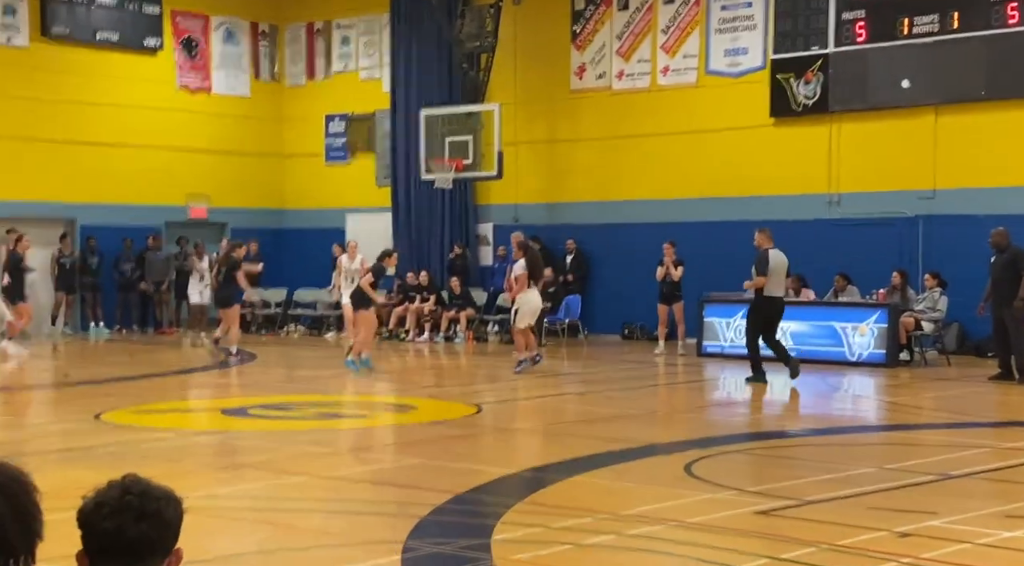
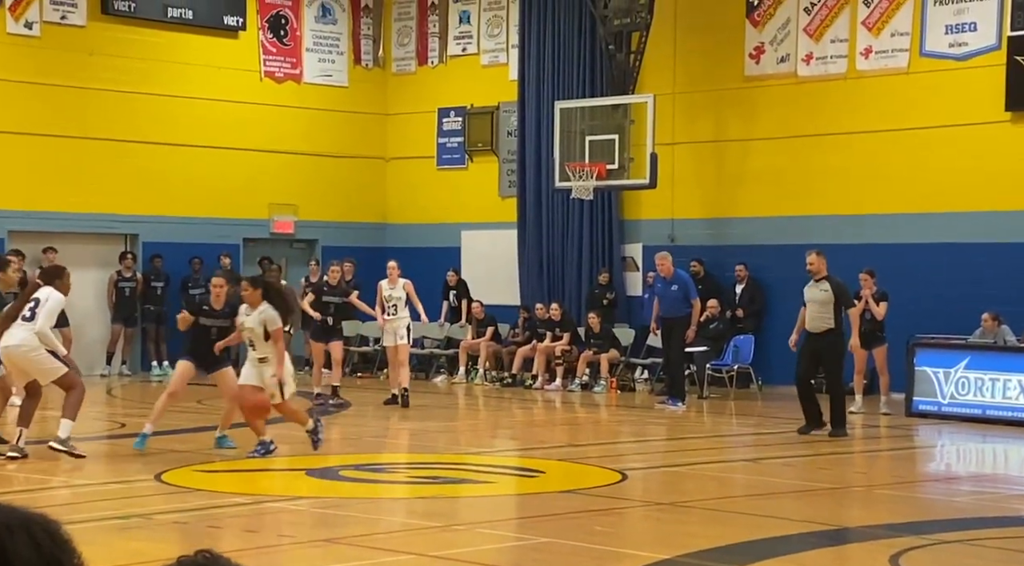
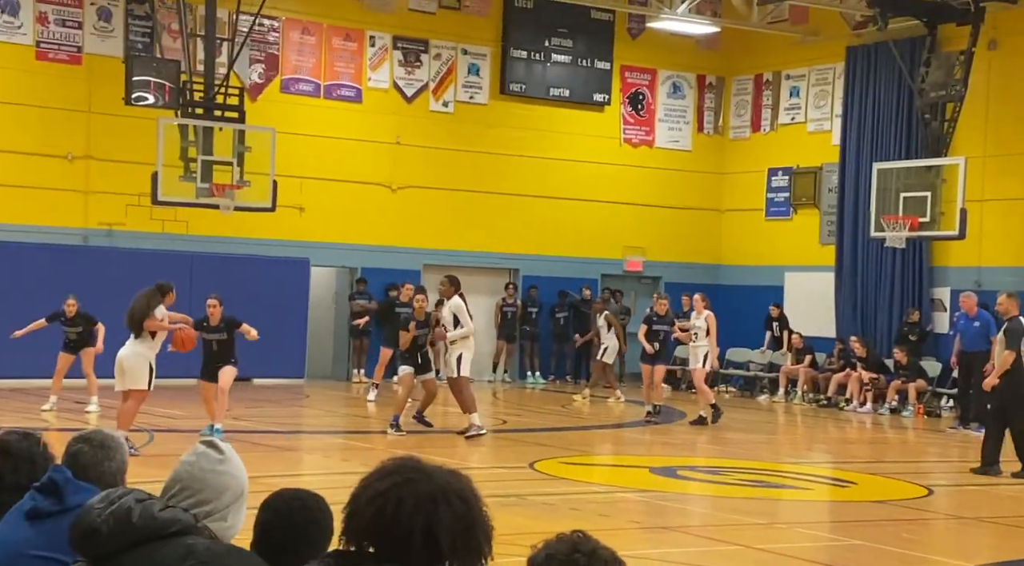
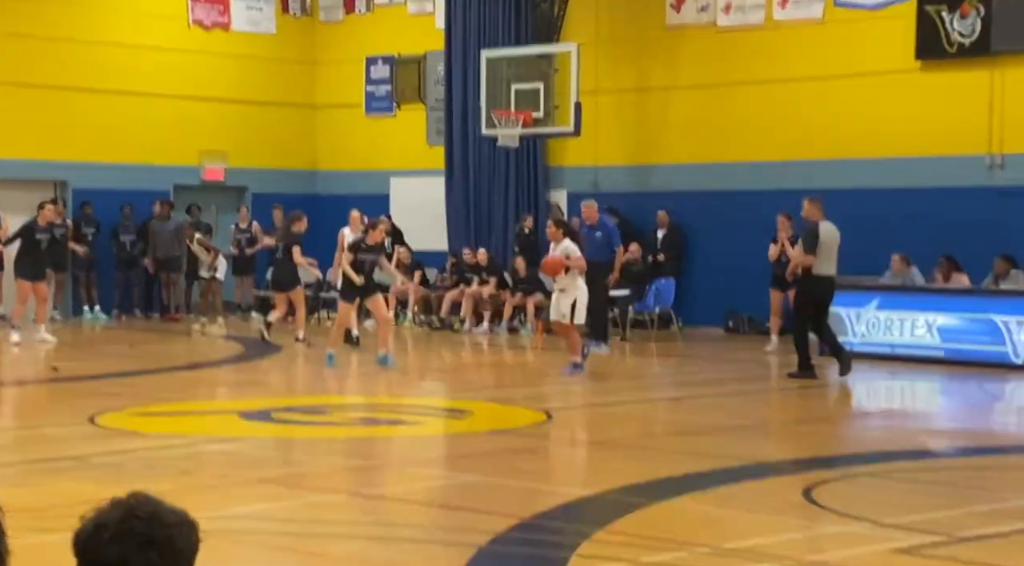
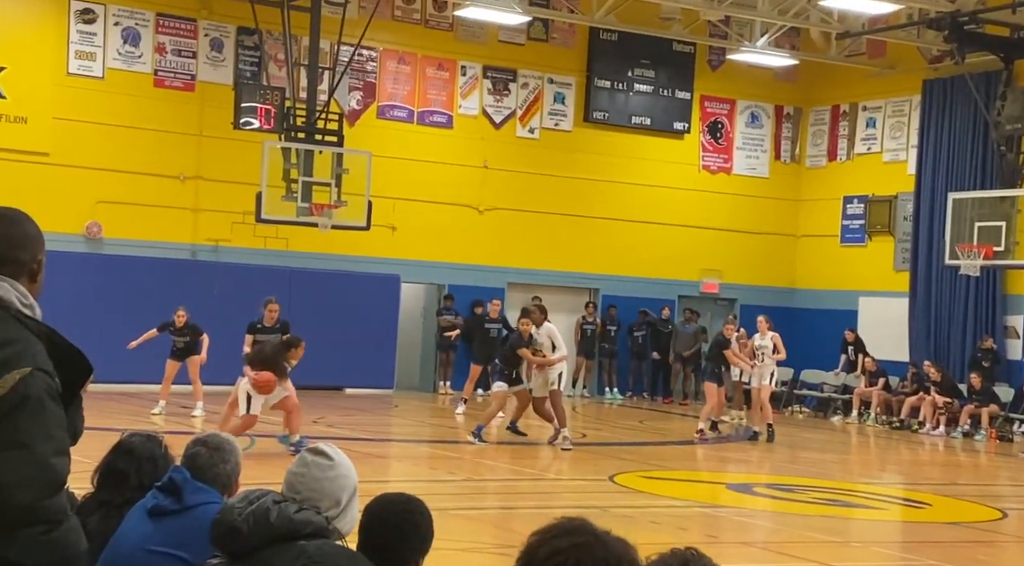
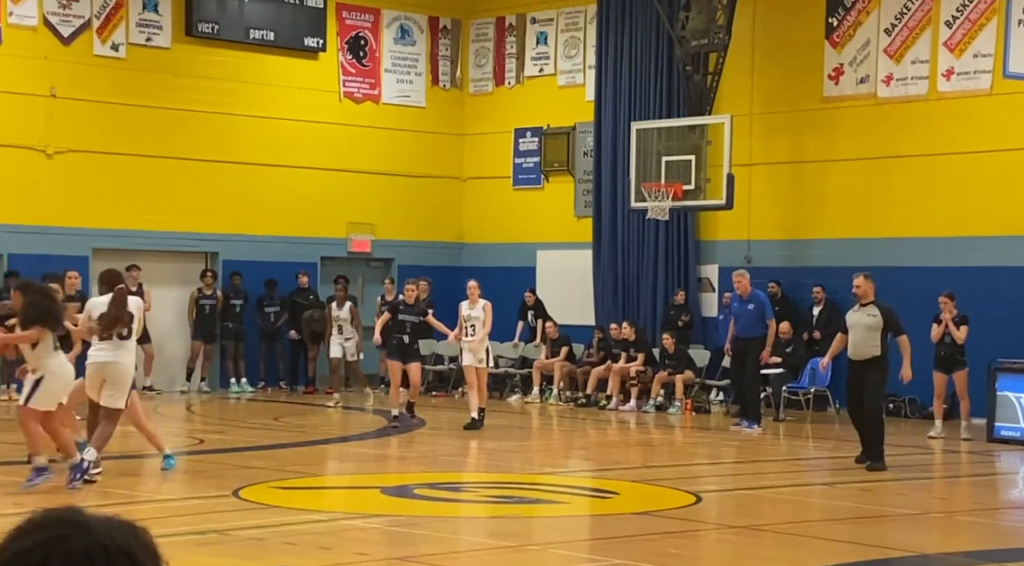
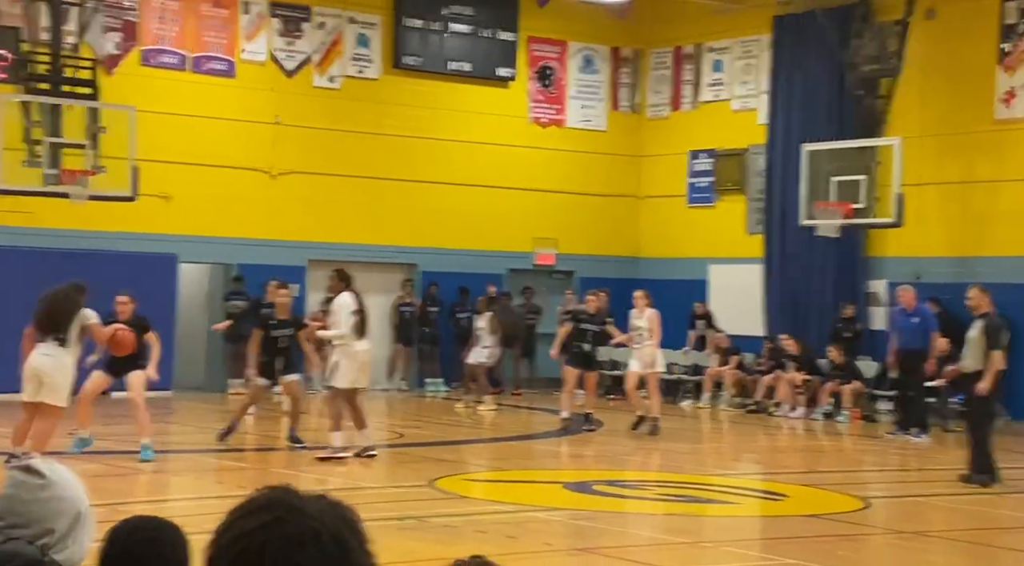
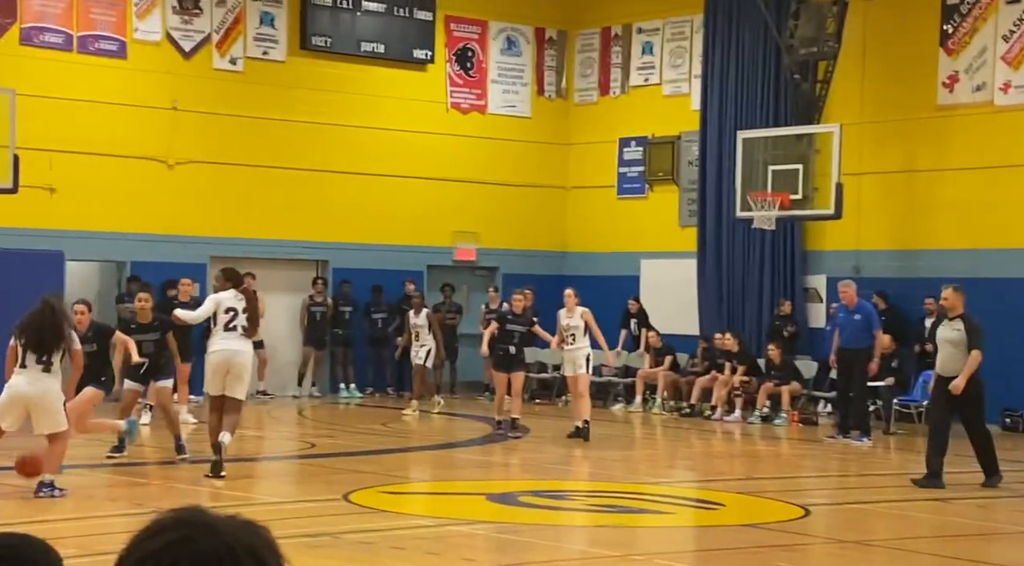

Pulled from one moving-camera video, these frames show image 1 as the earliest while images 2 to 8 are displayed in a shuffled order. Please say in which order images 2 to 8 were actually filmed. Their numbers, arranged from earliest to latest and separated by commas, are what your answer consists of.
4, 2, 6, 8, 7, 3, 5
